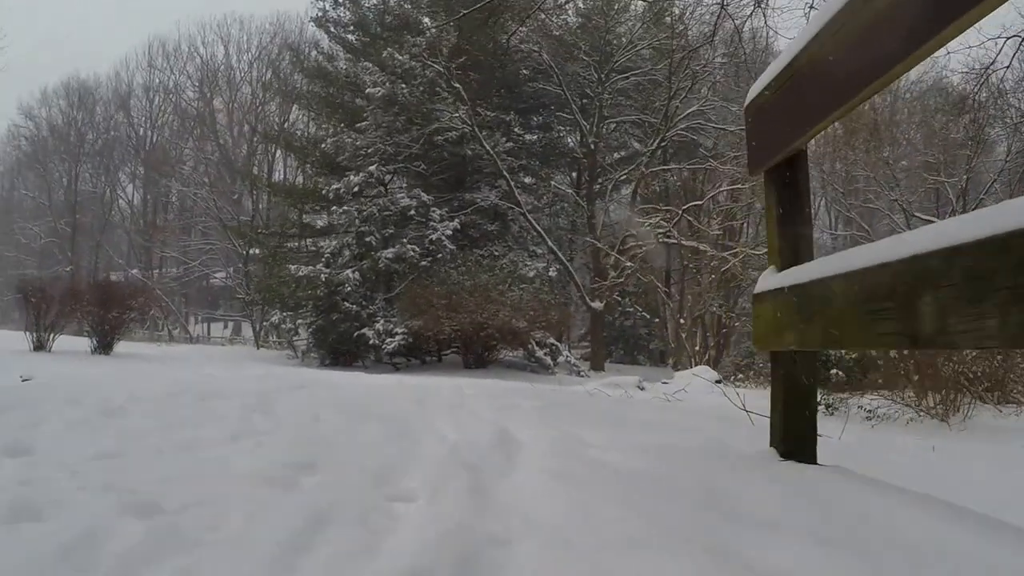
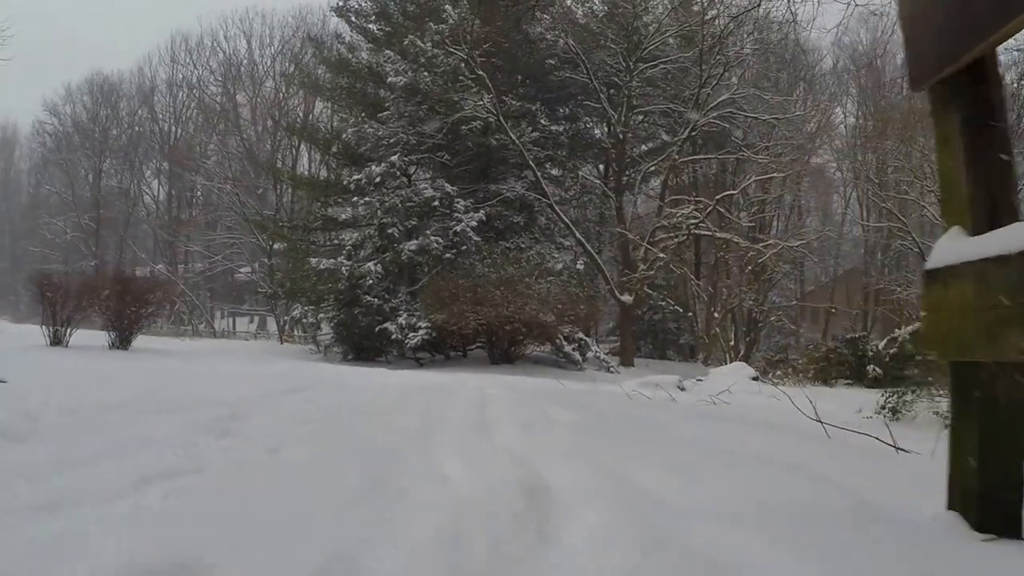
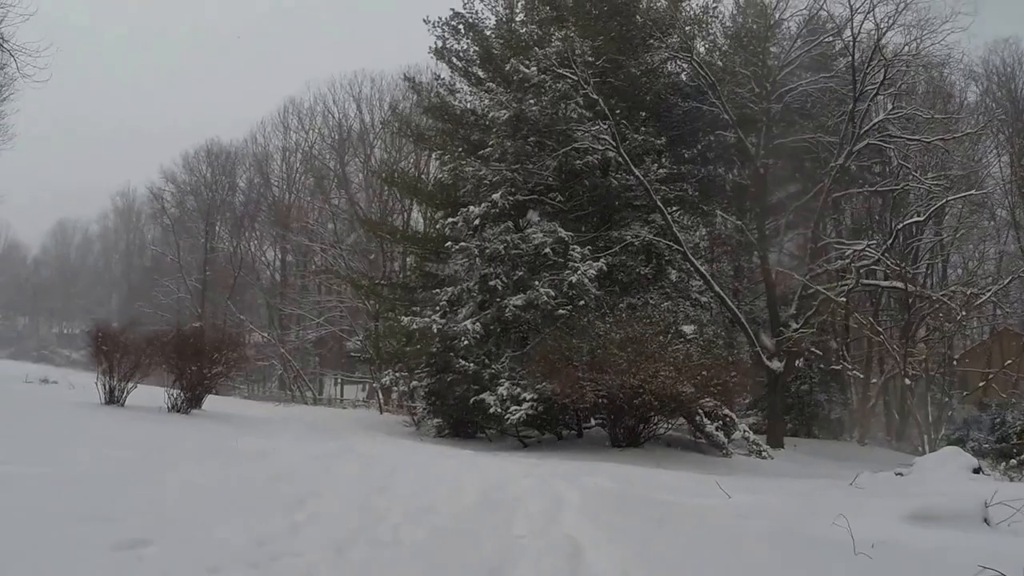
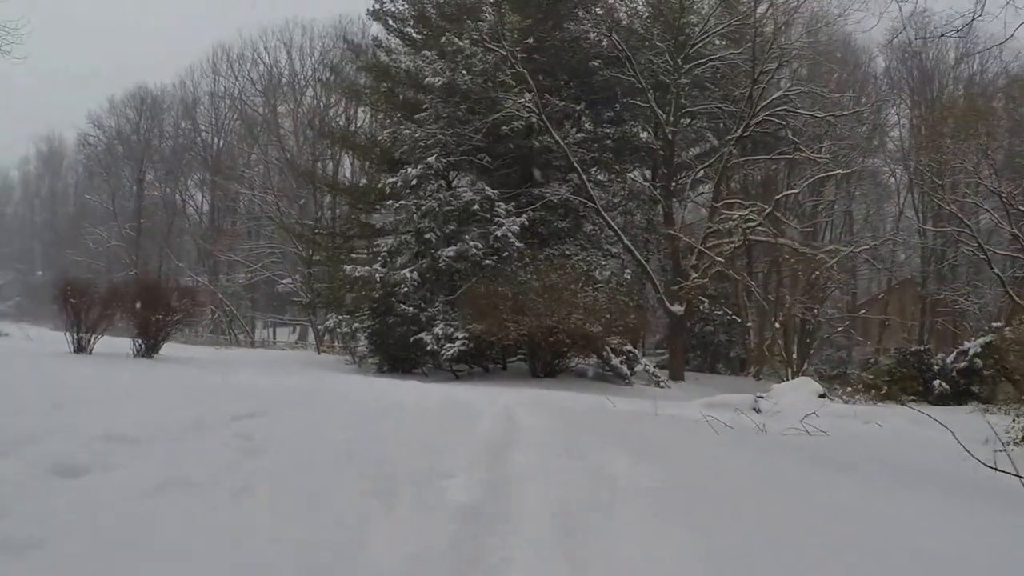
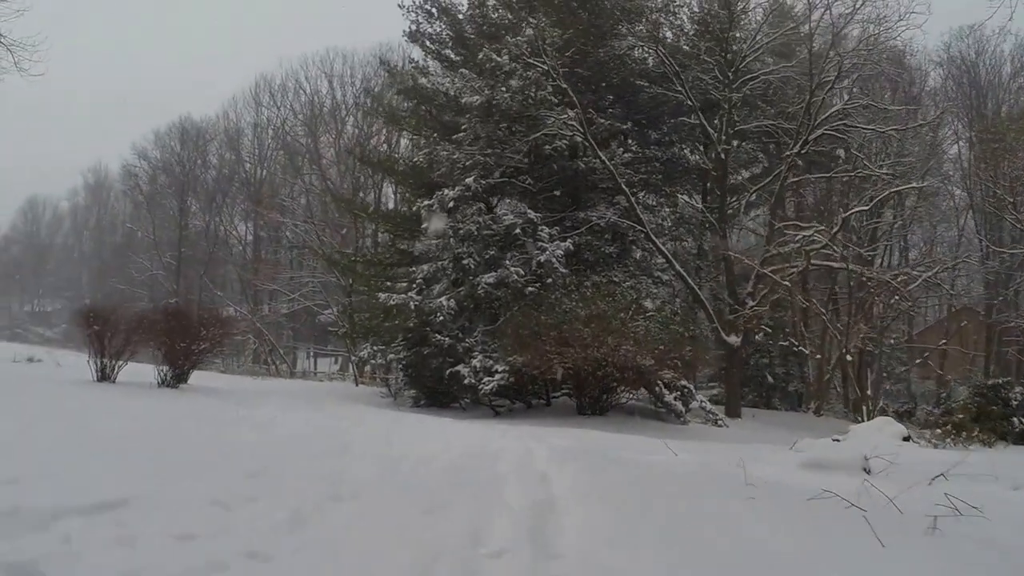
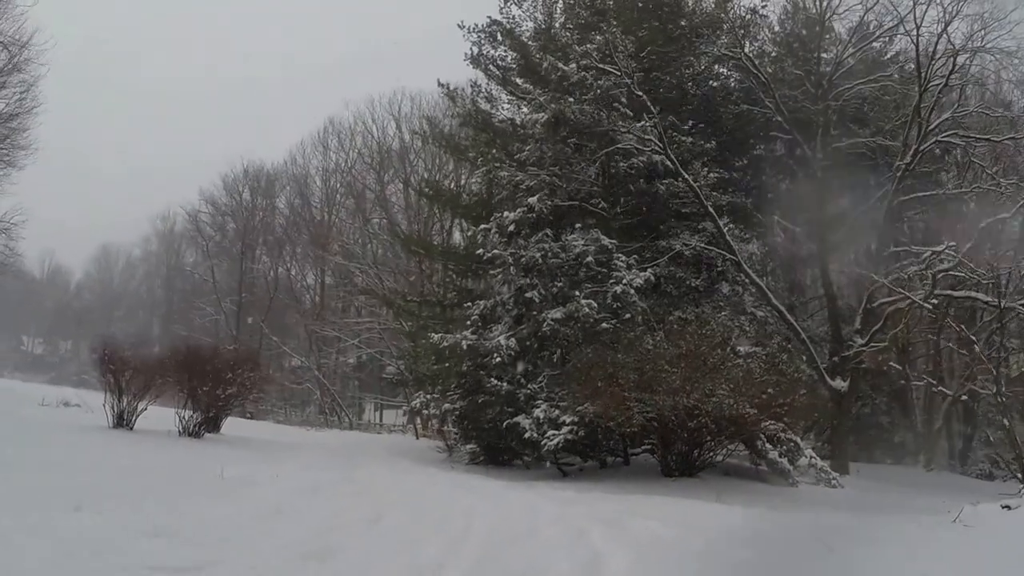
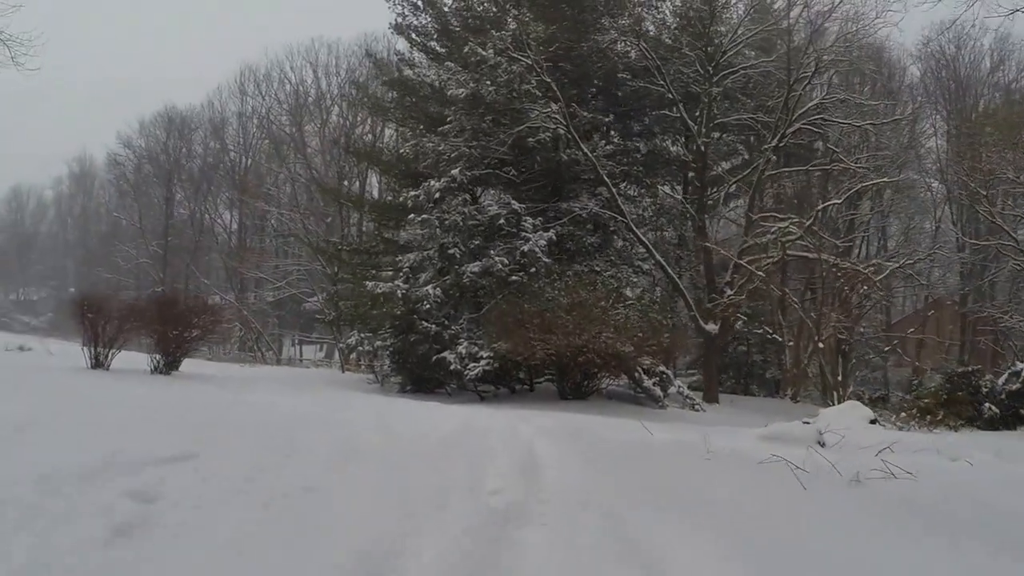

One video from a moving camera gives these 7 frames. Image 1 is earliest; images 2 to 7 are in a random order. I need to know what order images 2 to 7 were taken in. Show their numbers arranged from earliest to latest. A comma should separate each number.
2, 4, 7, 5, 3, 6
